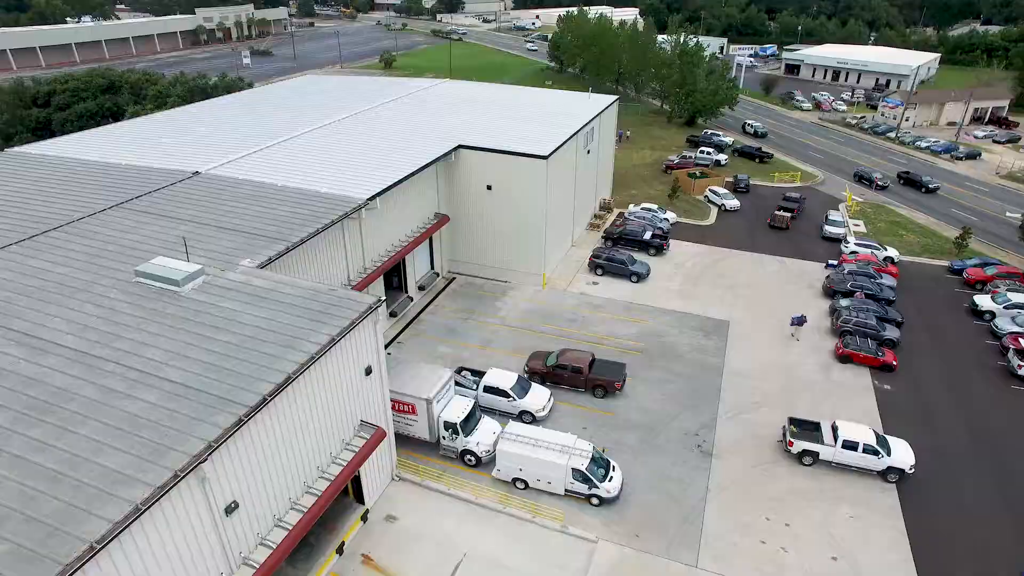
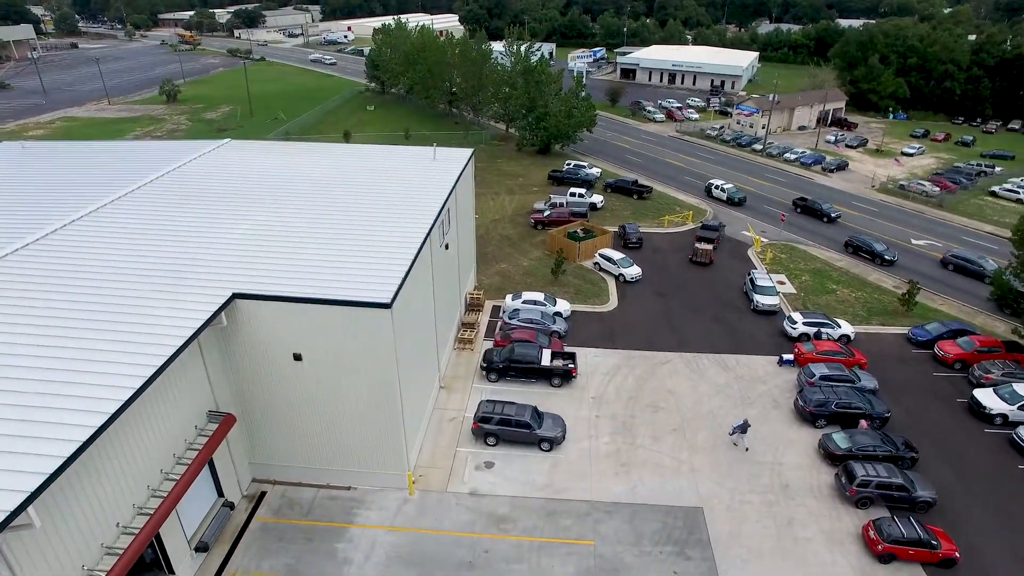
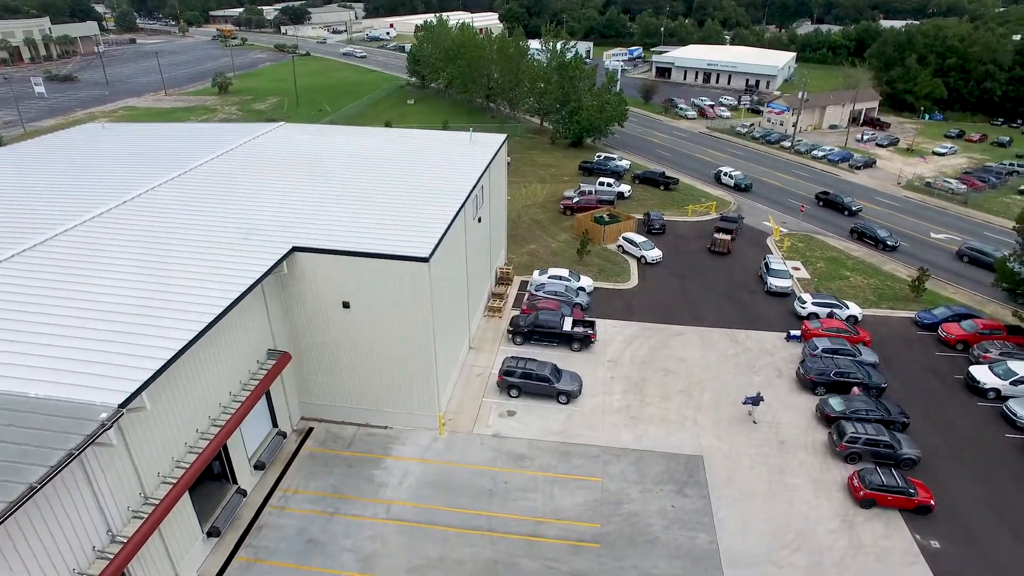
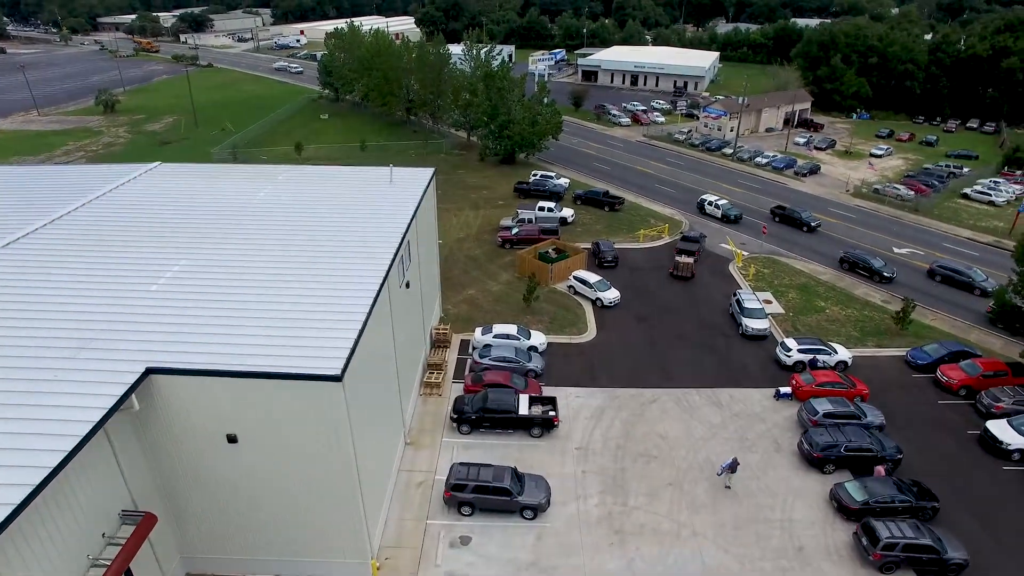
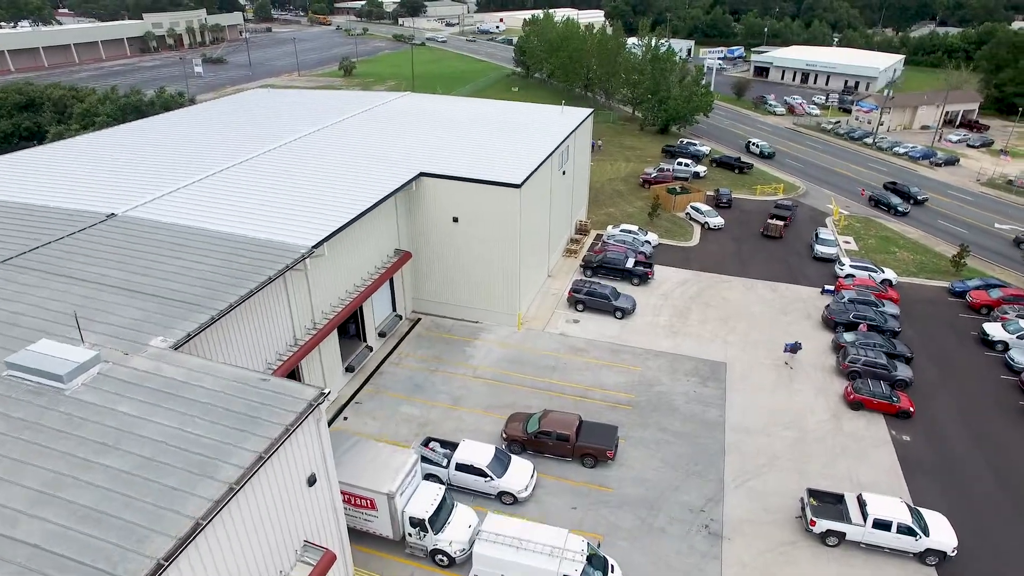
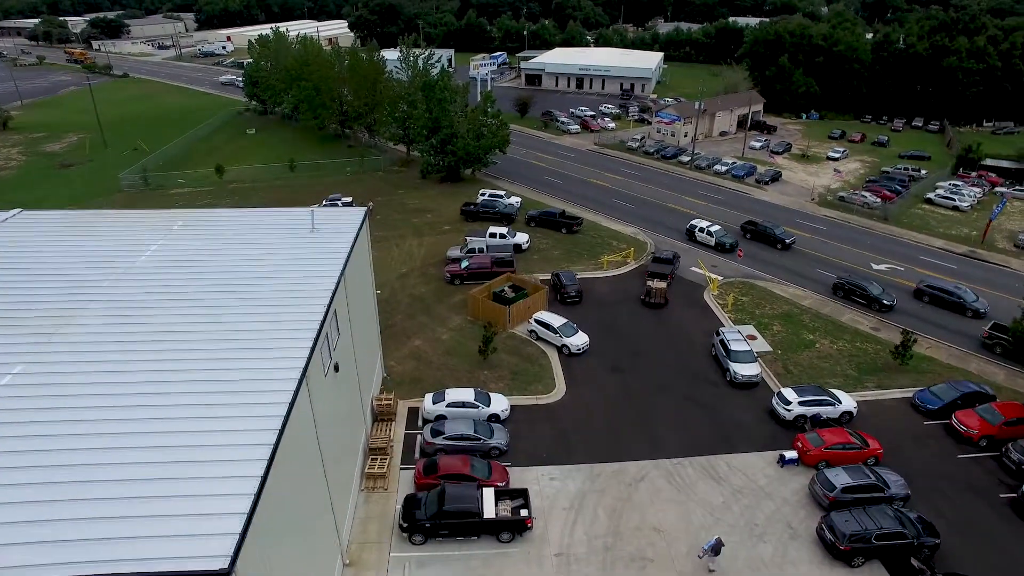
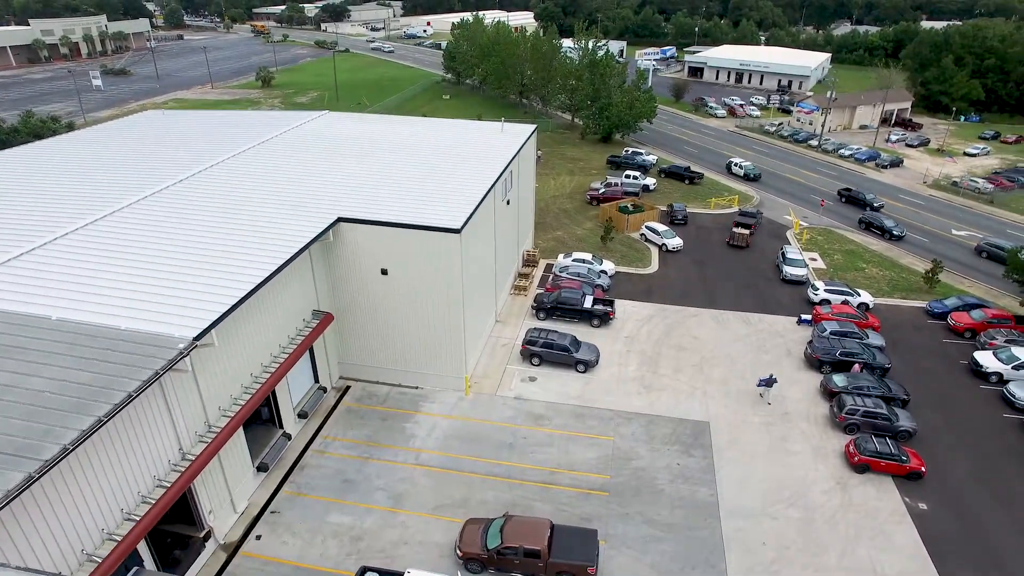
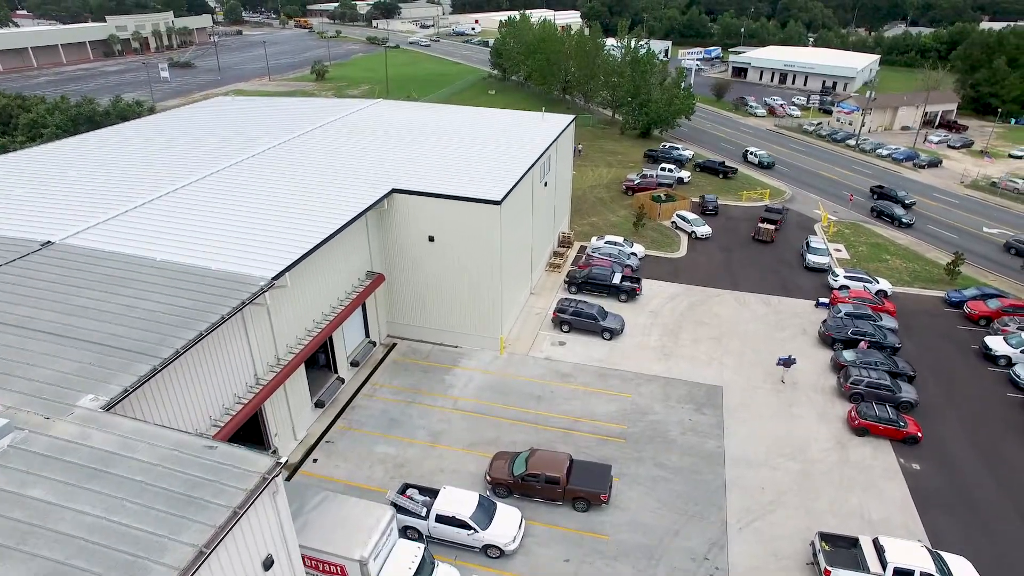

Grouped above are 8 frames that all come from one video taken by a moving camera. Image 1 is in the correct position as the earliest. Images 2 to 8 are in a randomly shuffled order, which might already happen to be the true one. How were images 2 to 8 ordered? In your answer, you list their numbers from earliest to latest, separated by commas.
5, 8, 7, 3, 2, 4, 6
